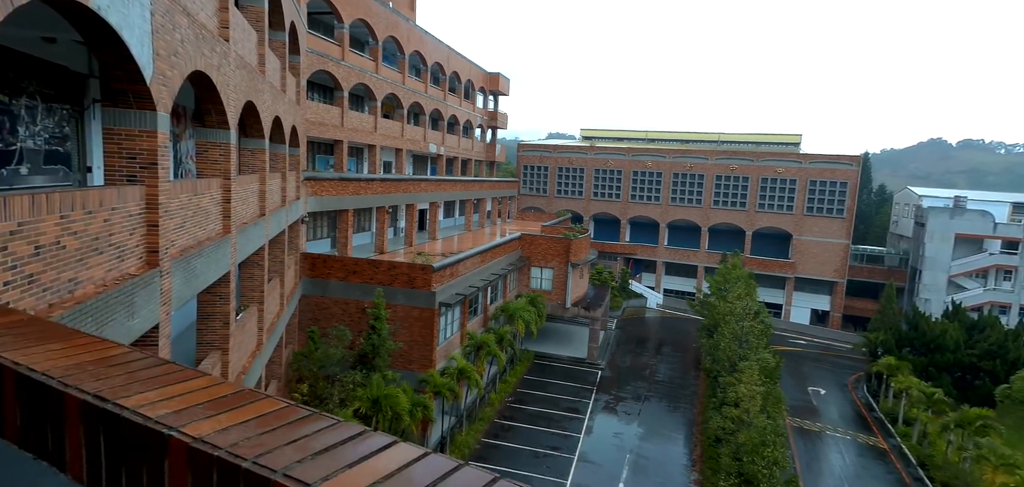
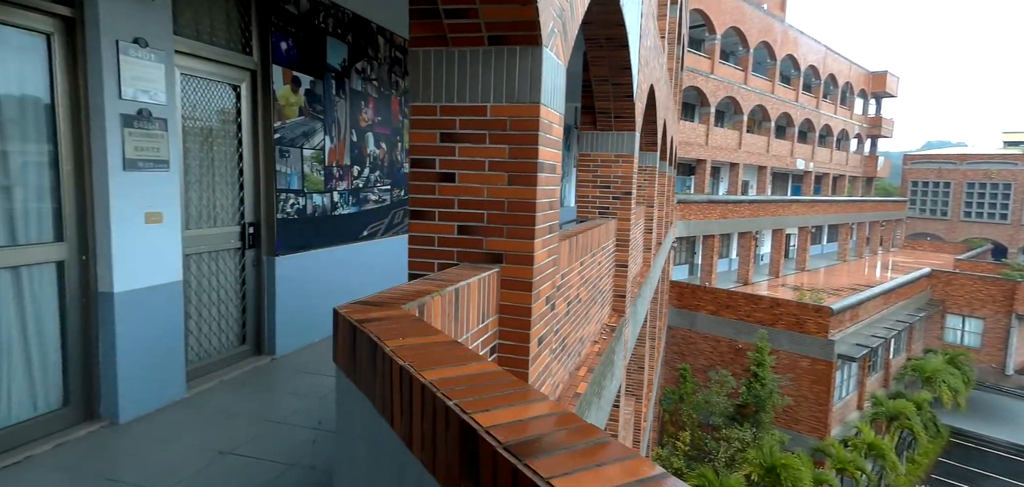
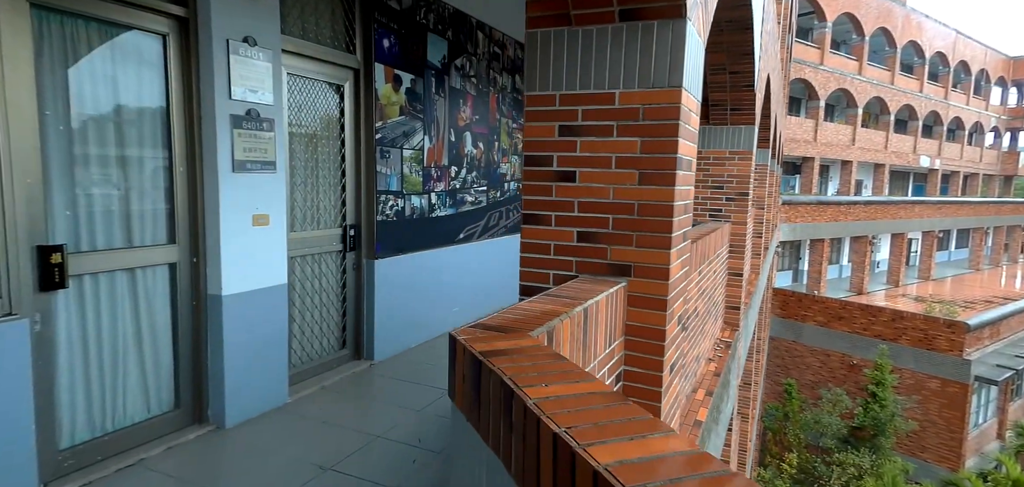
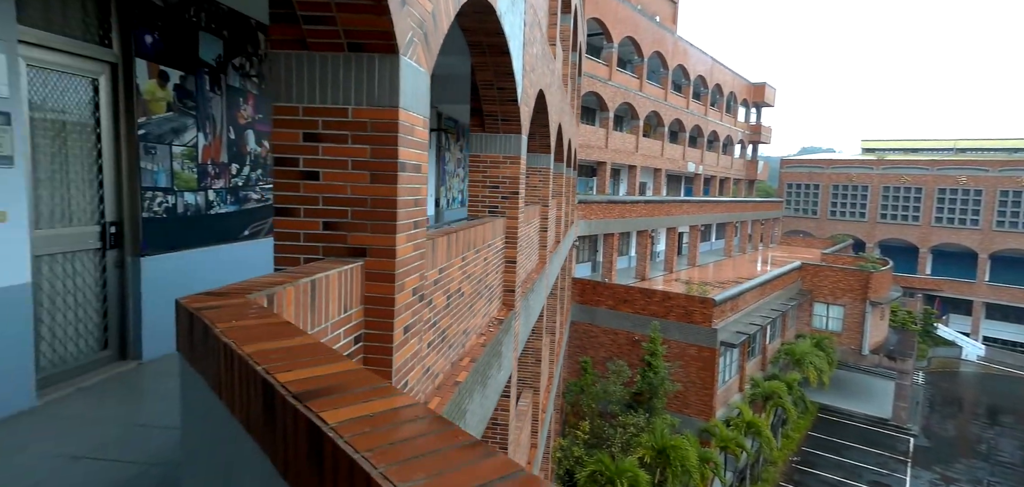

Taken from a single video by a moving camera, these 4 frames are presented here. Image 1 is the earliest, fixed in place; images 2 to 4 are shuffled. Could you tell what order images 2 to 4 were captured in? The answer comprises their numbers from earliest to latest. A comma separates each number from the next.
4, 2, 3
